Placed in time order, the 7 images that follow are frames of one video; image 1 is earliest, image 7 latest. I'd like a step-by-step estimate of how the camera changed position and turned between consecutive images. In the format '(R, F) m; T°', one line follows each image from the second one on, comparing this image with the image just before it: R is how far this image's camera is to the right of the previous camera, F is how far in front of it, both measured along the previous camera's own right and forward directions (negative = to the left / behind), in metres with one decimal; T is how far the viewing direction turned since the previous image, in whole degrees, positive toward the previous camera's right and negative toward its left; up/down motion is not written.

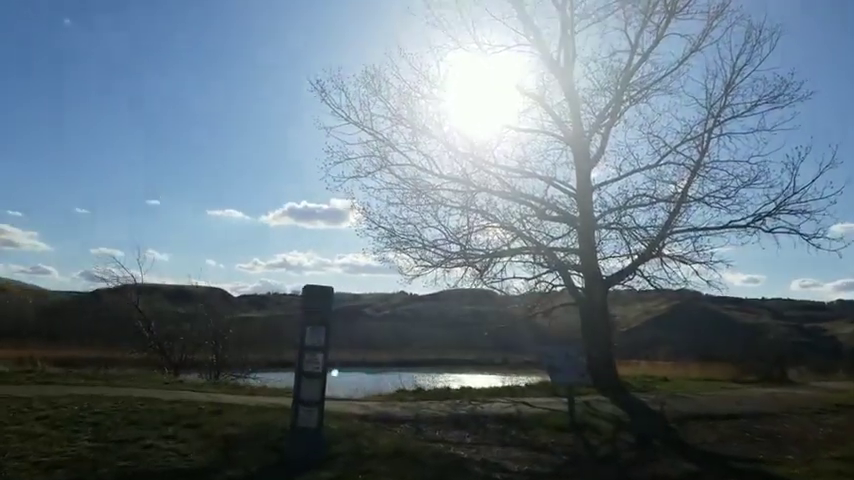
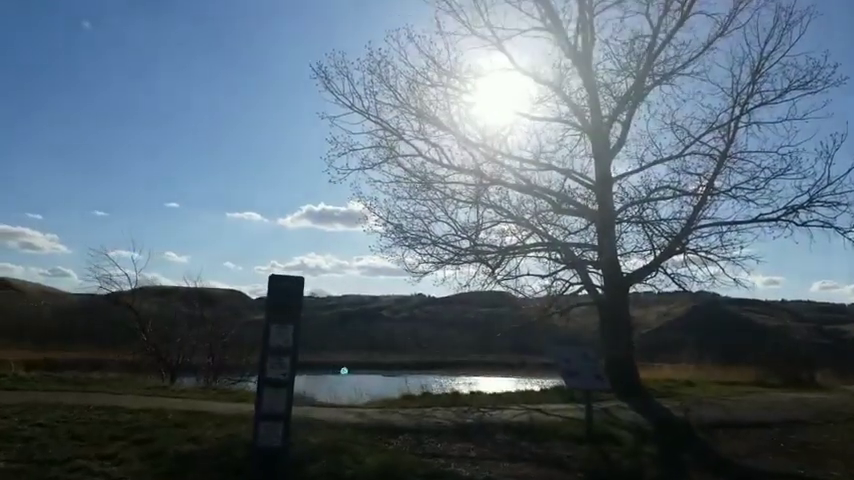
(+0.2, +1.2) m; -1°
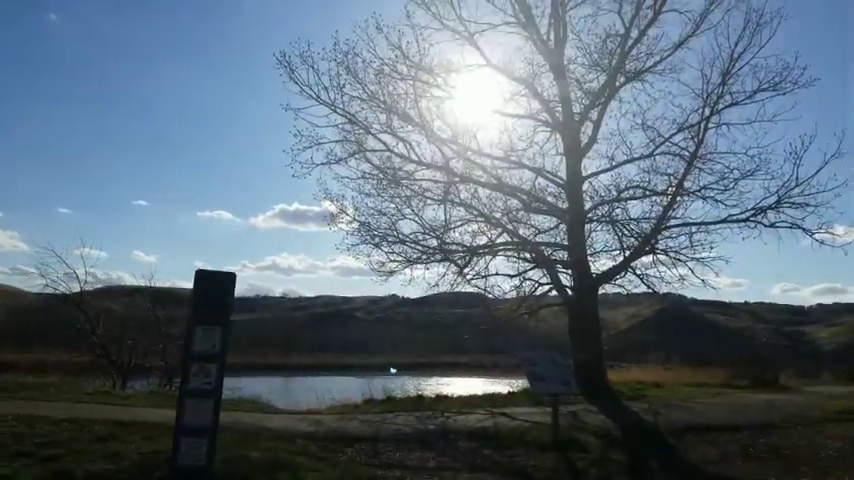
(+0.1, +0.4) m; +2°
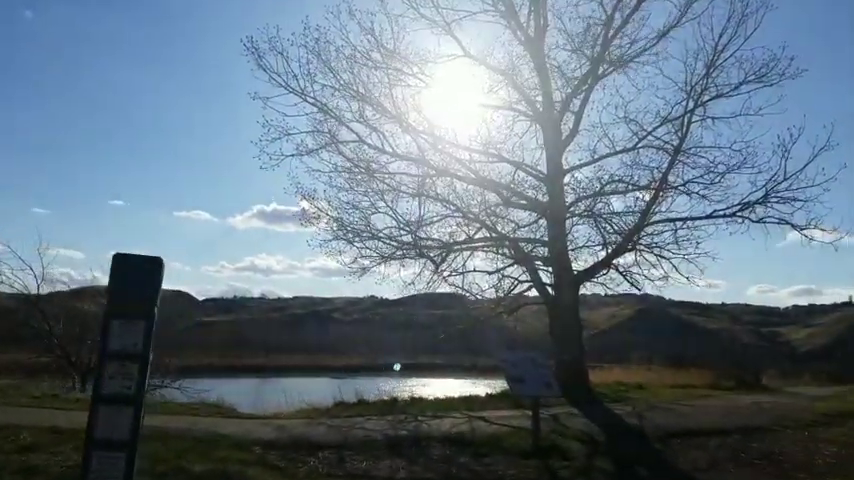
(+0.1, +0.8) m; +1°
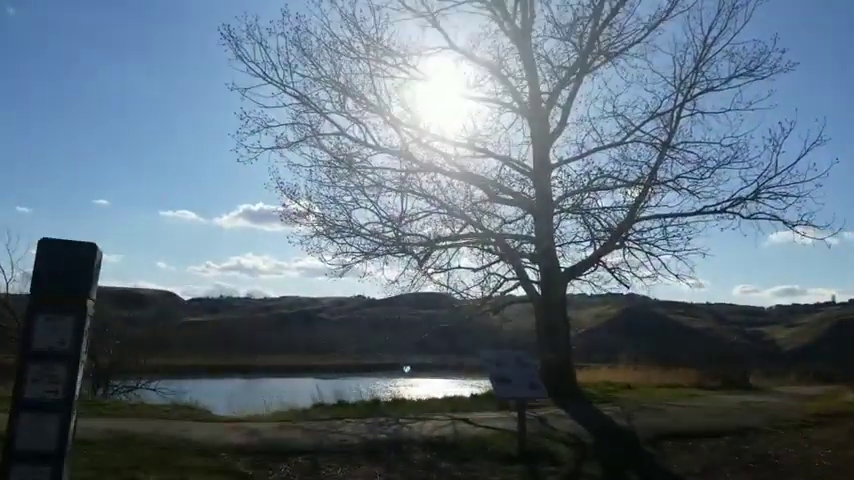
(+0.1, +0.5) m; +1°
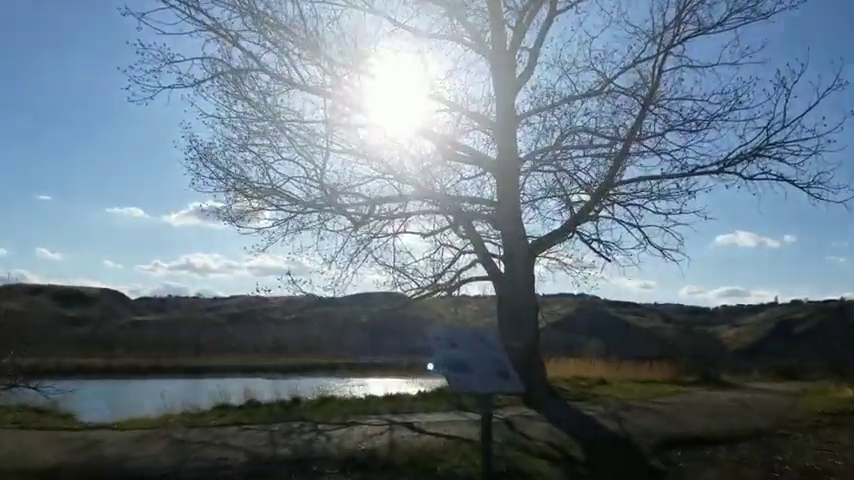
(+0.2, +3.2) m; +3°
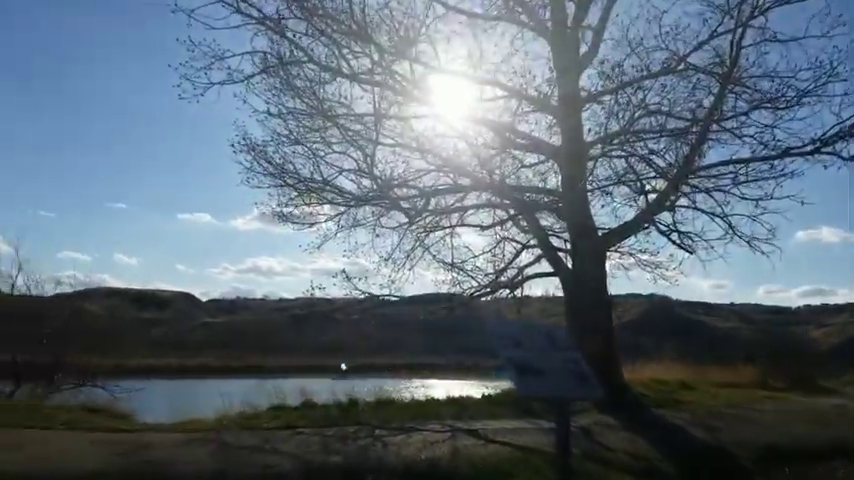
(0.0, +0.9) m; -4°
